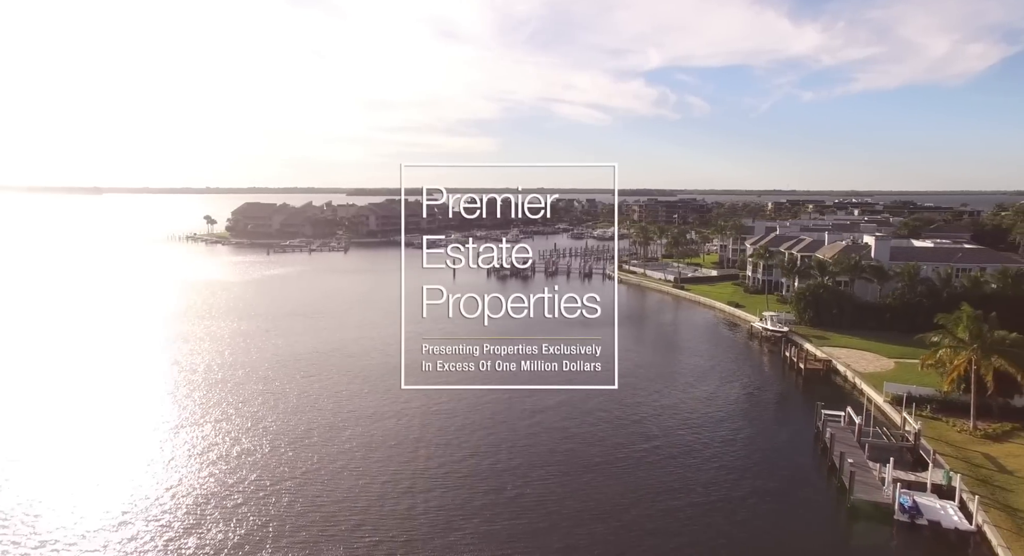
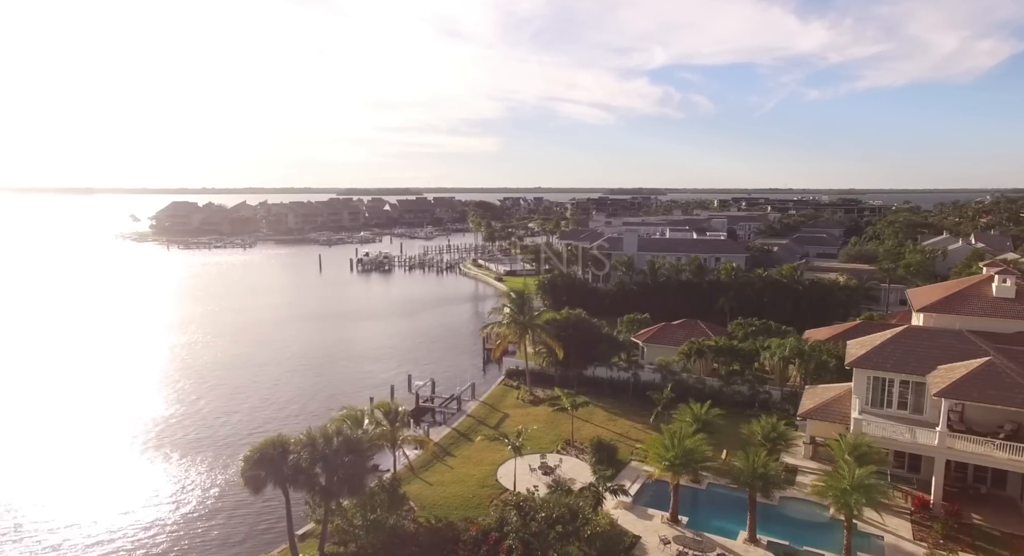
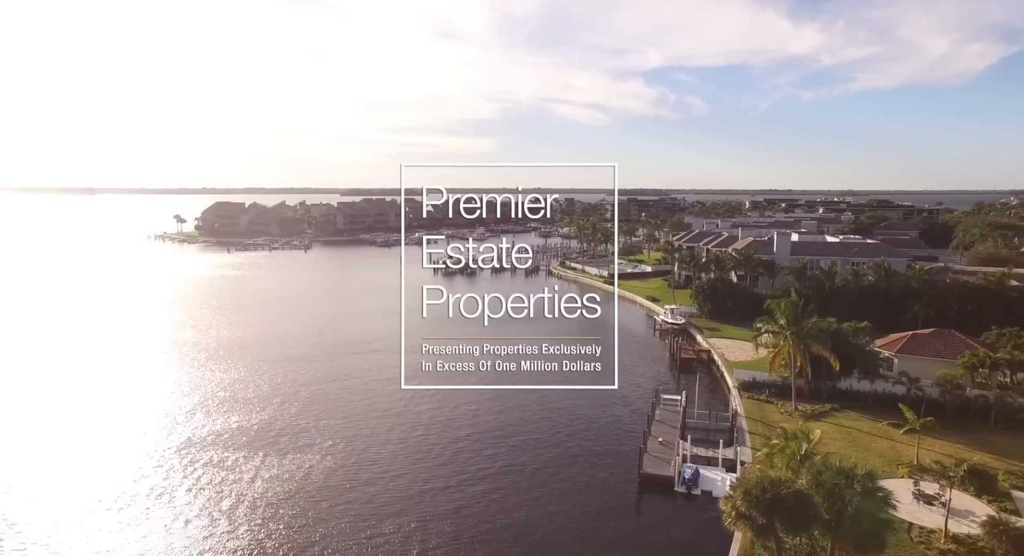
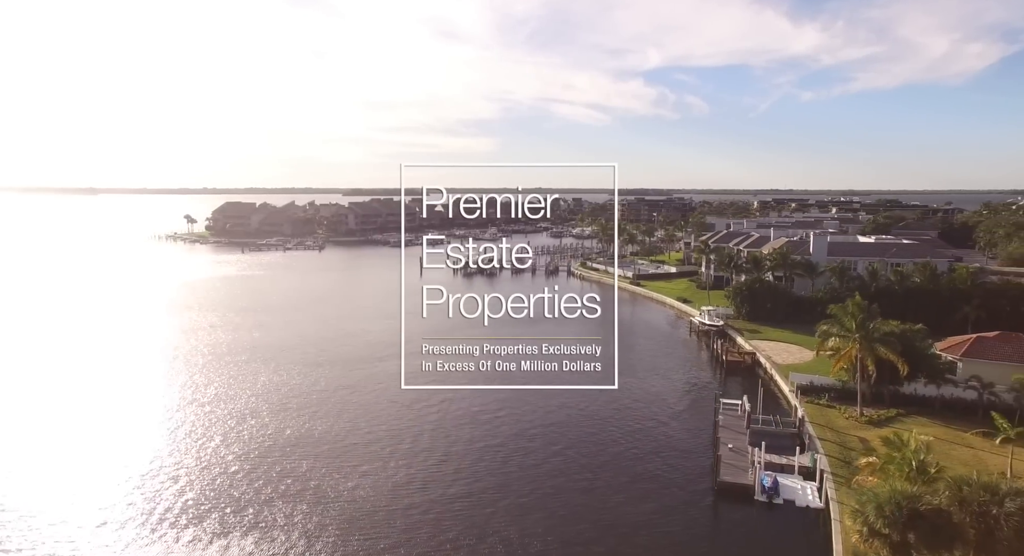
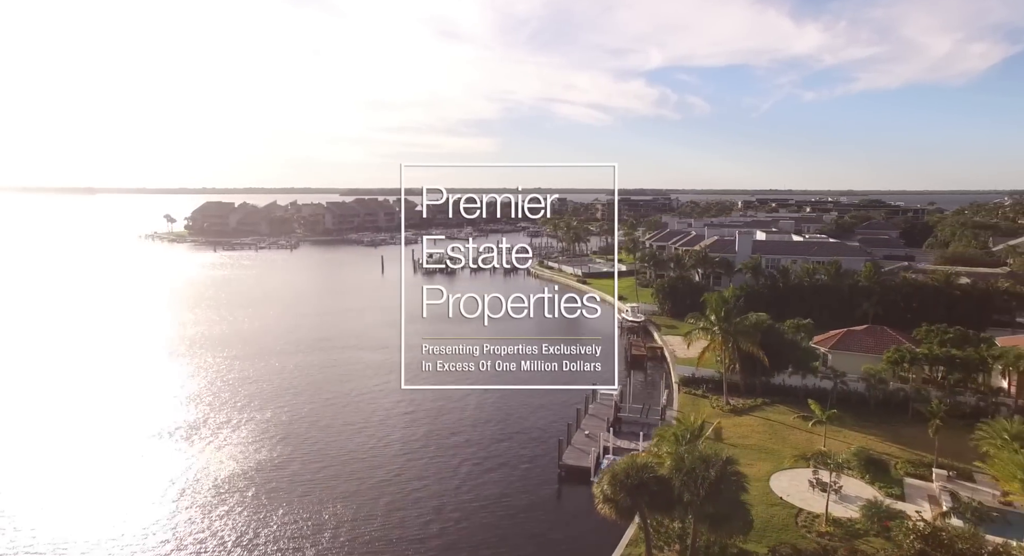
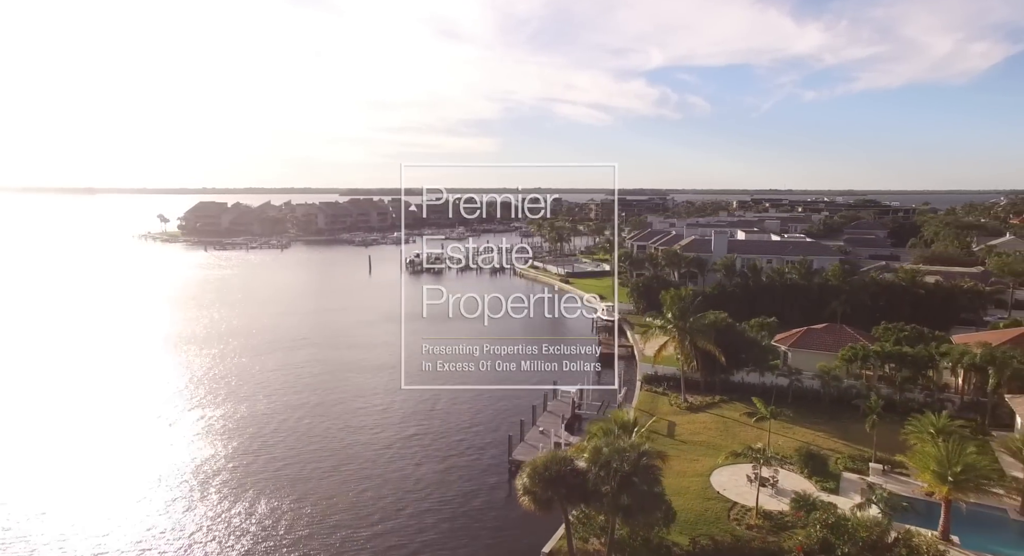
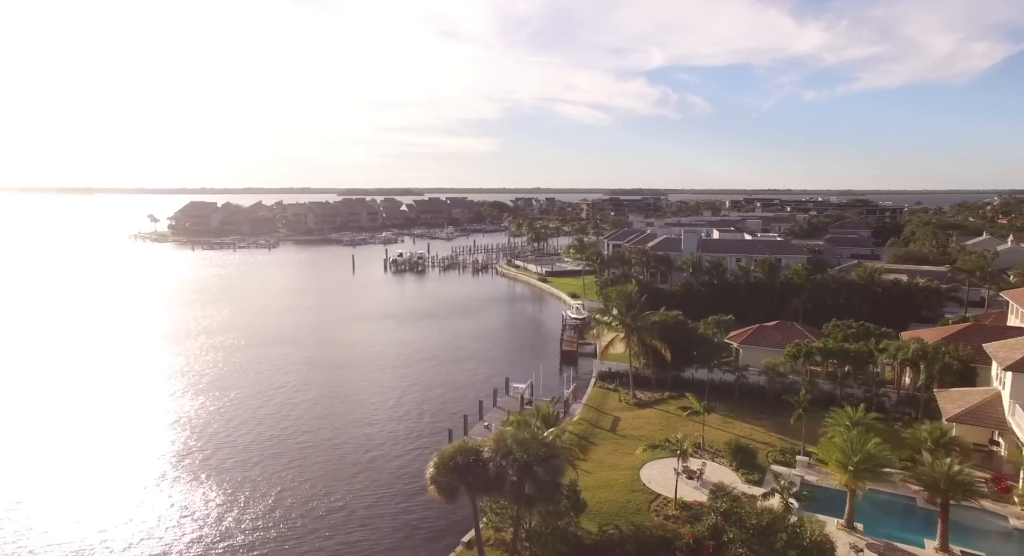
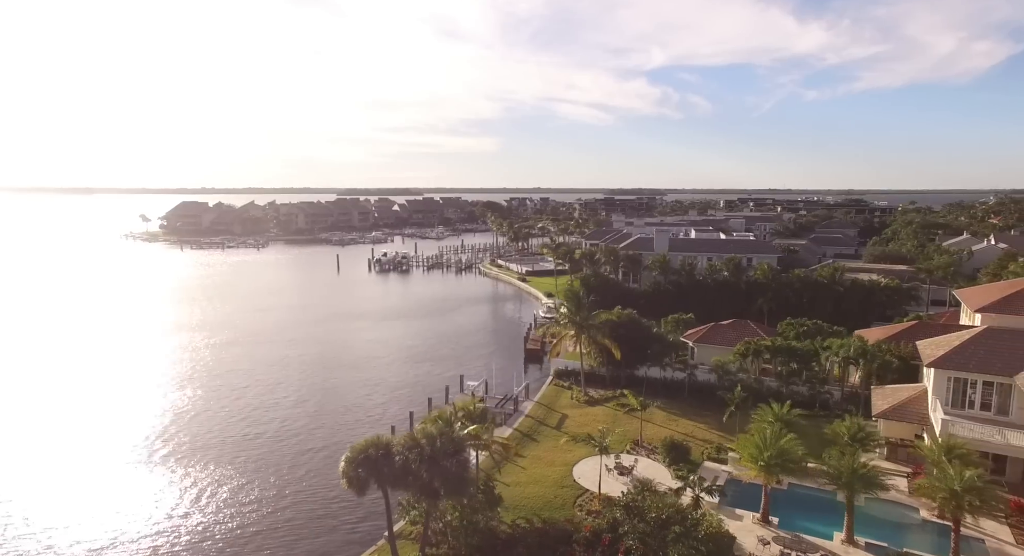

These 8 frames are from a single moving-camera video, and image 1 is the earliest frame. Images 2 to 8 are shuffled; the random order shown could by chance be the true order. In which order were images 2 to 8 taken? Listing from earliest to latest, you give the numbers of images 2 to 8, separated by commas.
4, 3, 5, 6, 7, 8, 2
